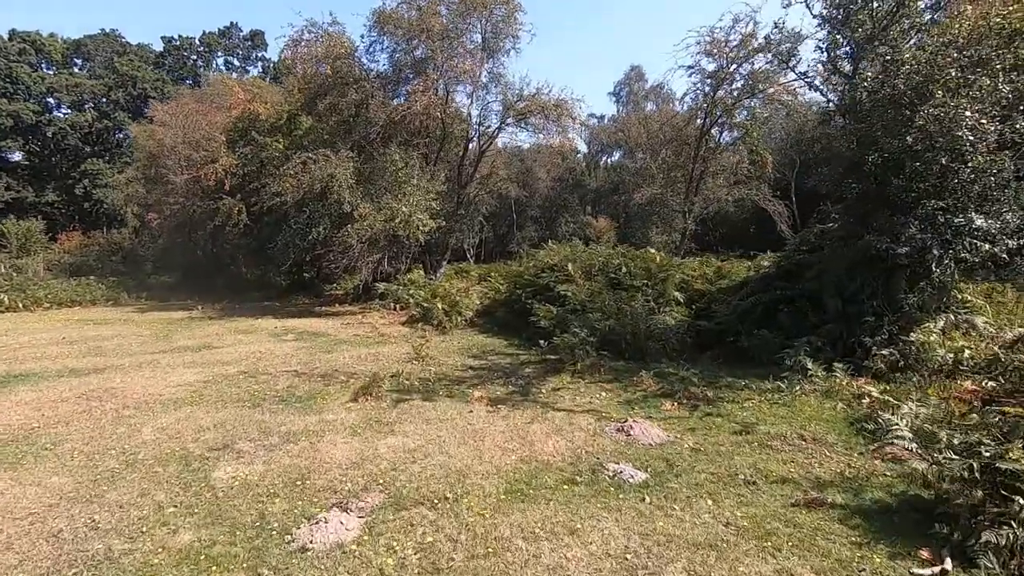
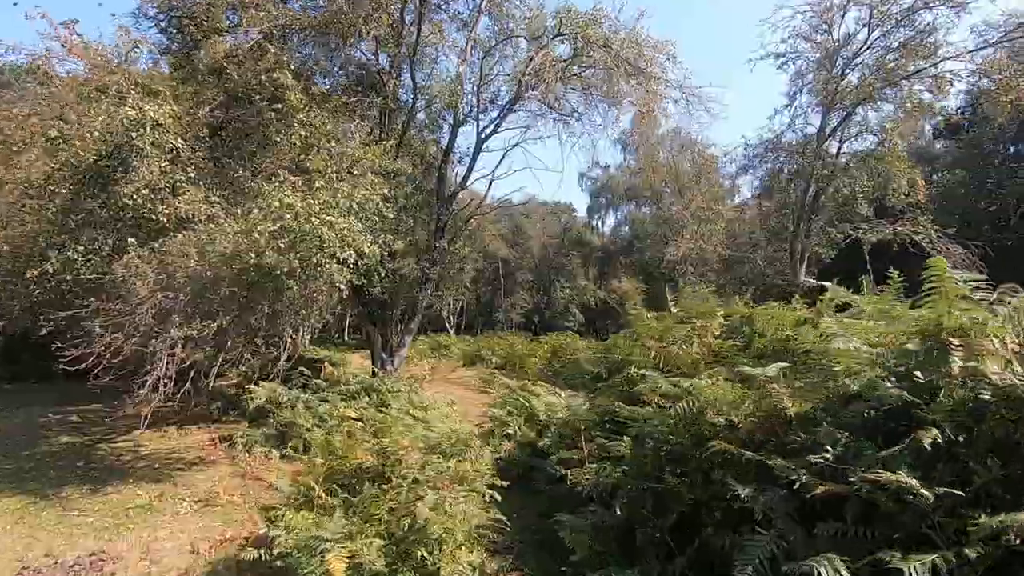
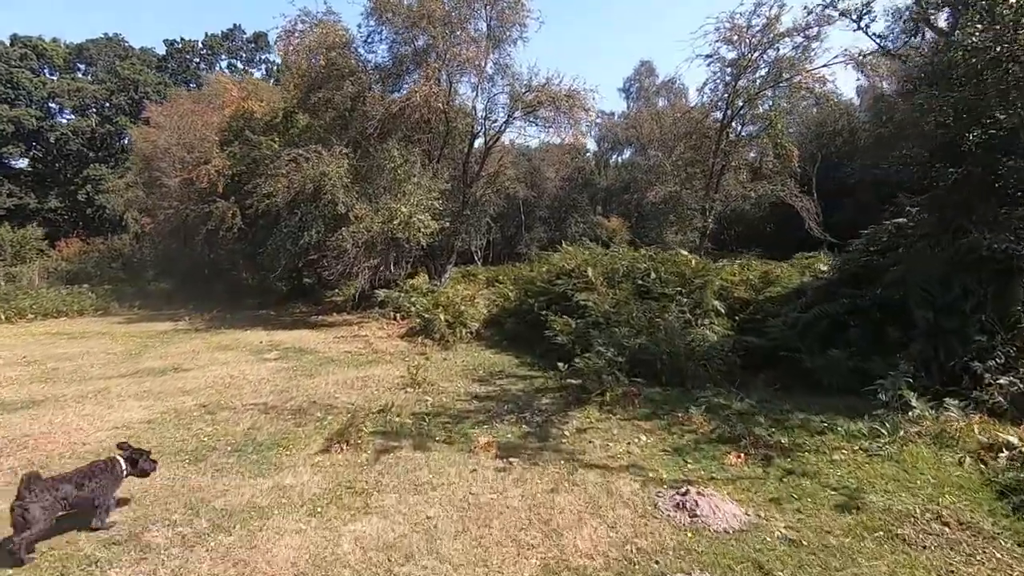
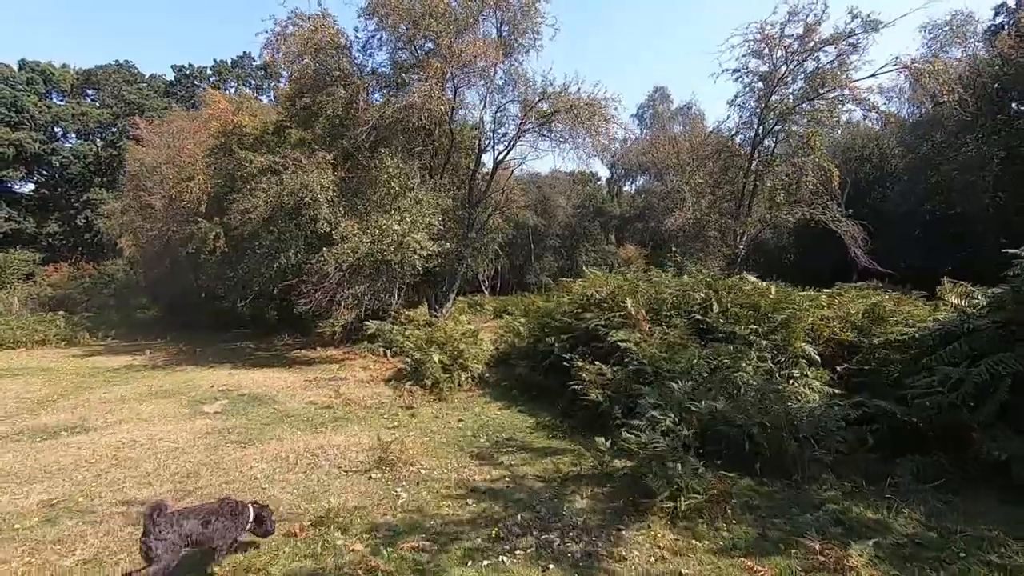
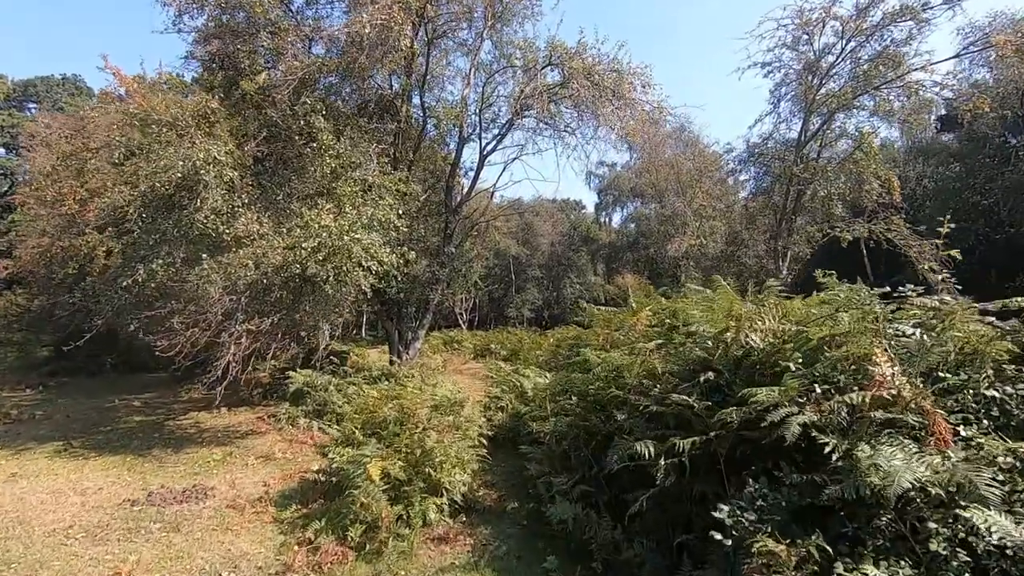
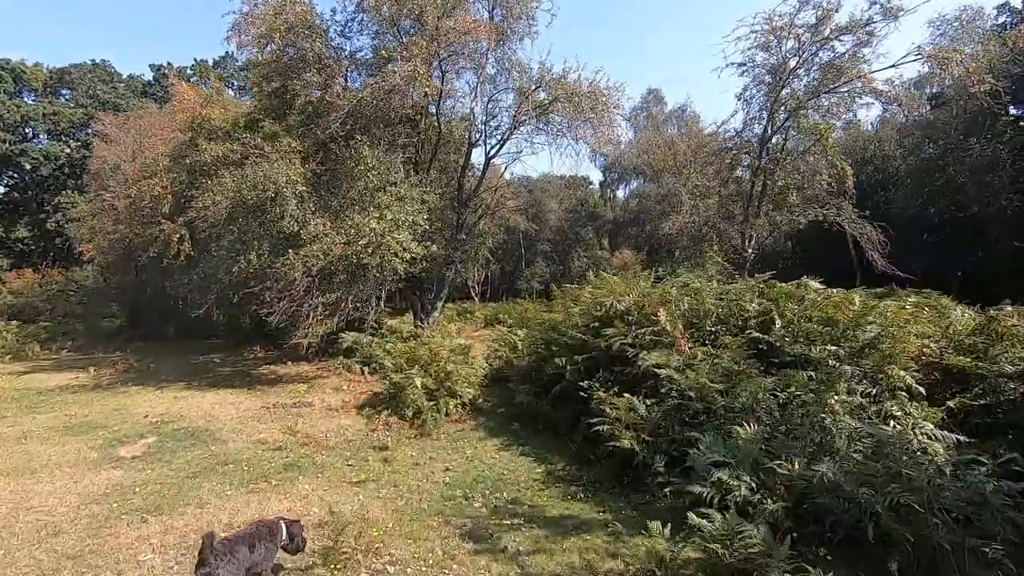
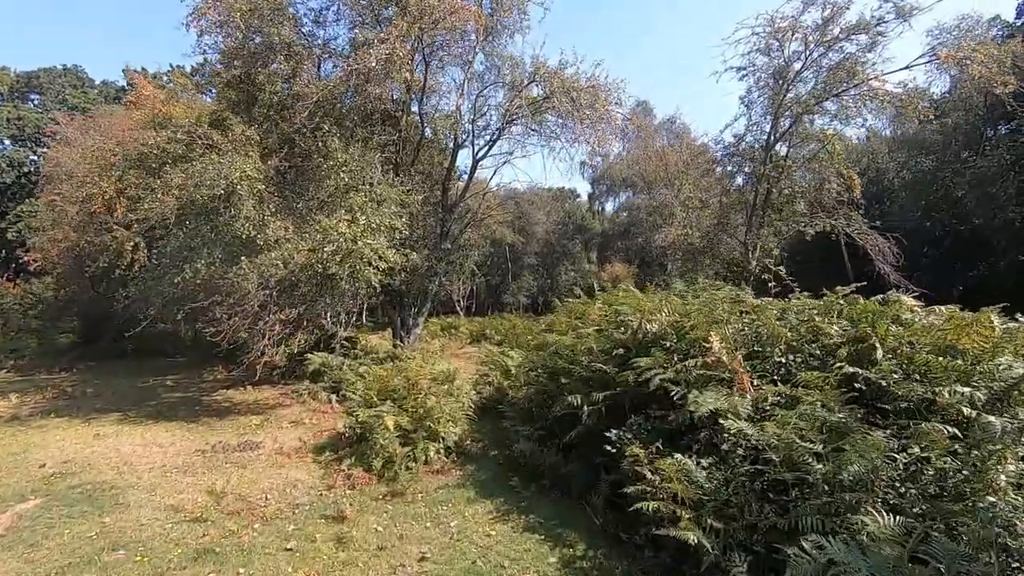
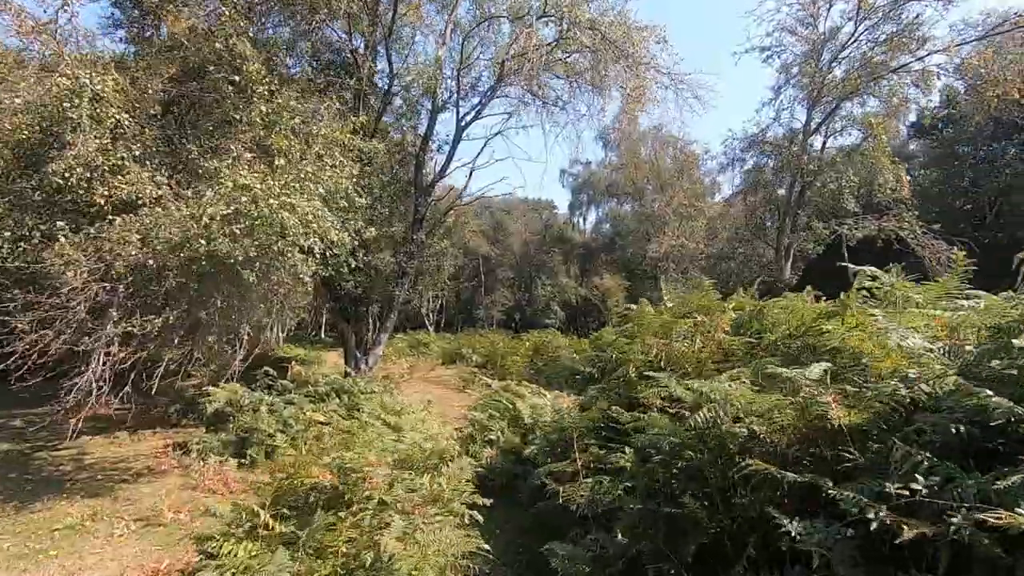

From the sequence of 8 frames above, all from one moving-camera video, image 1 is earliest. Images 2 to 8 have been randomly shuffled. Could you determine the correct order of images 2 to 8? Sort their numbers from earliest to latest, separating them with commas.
3, 4, 6, 7, 5, 2, 8
